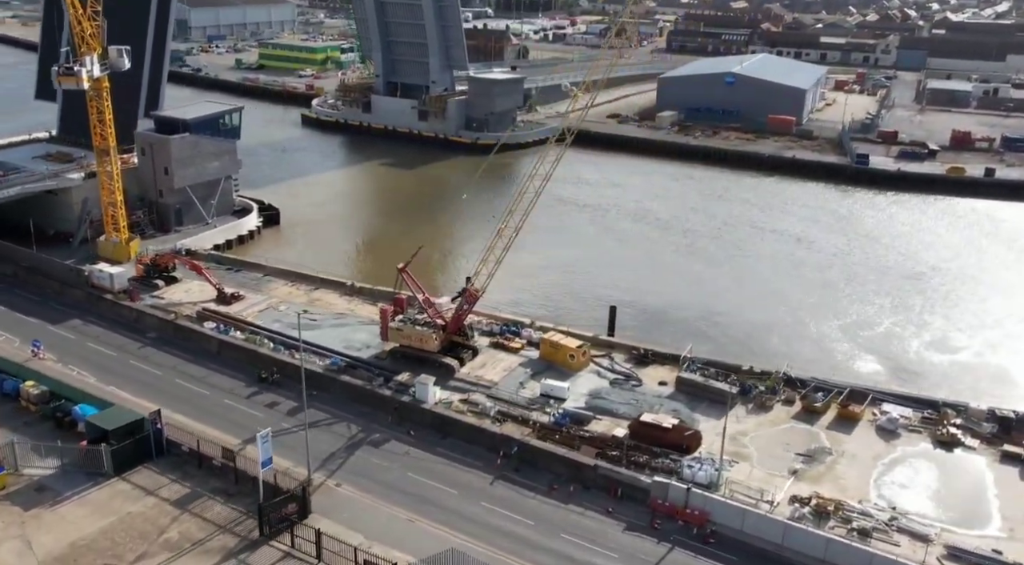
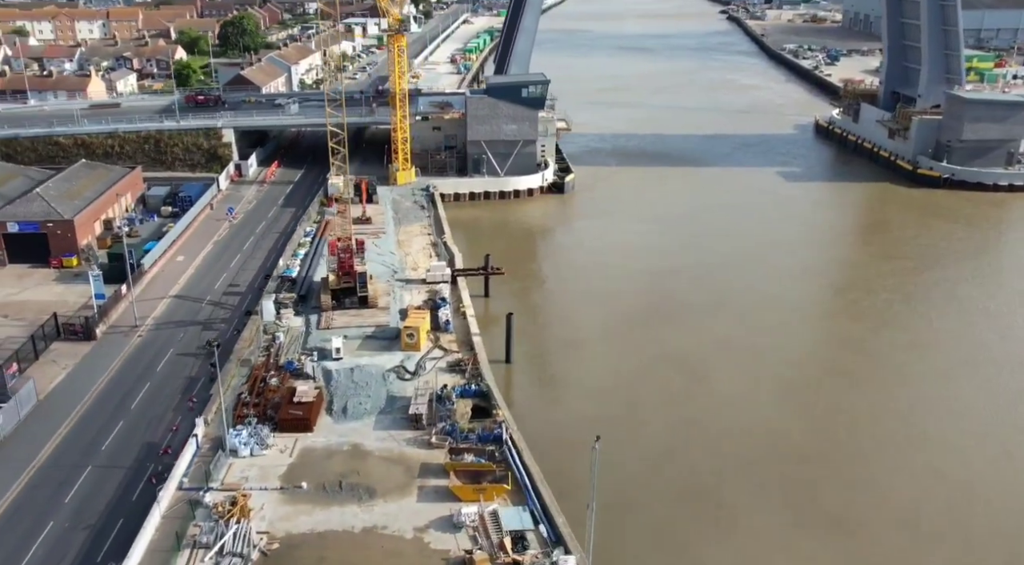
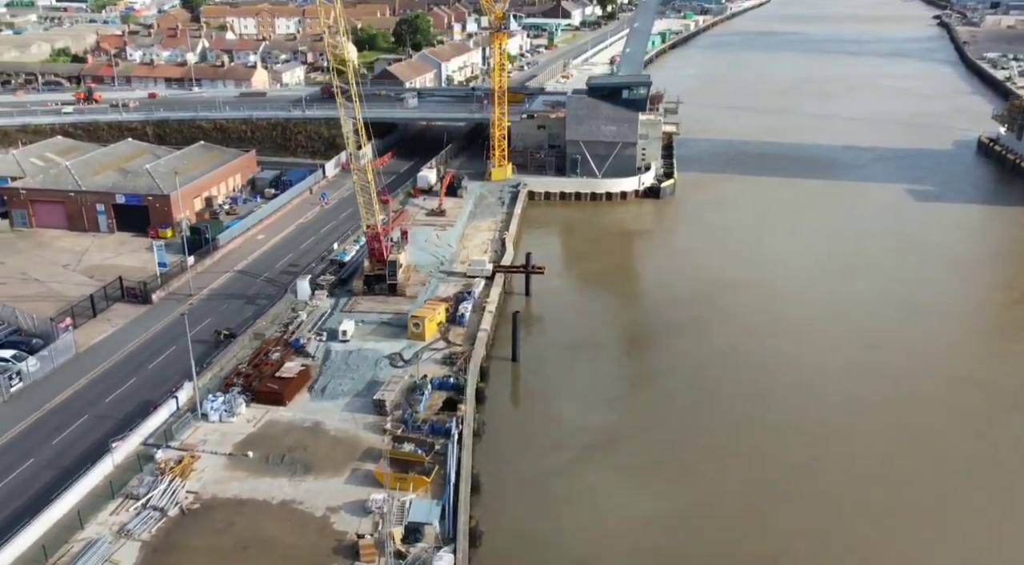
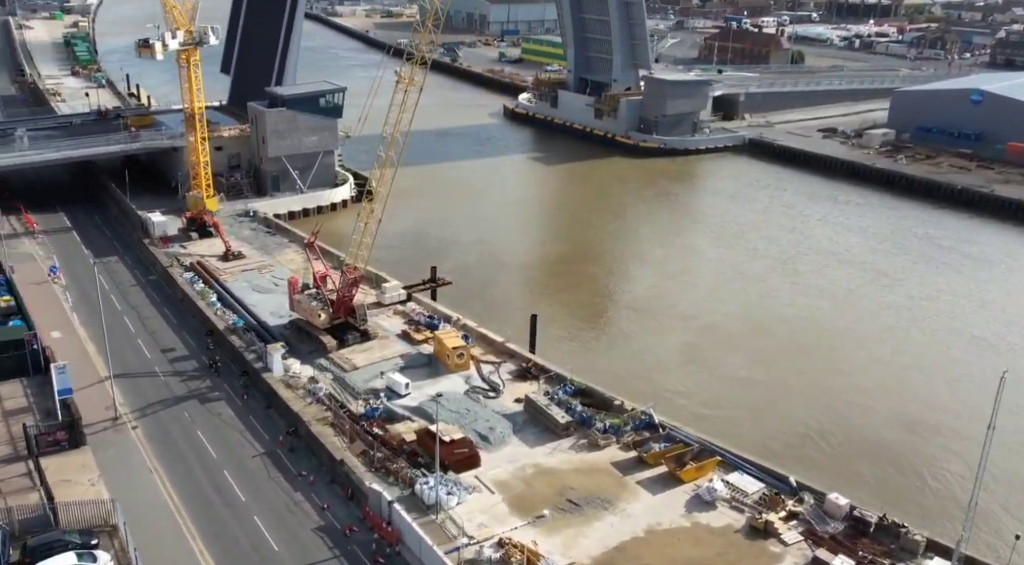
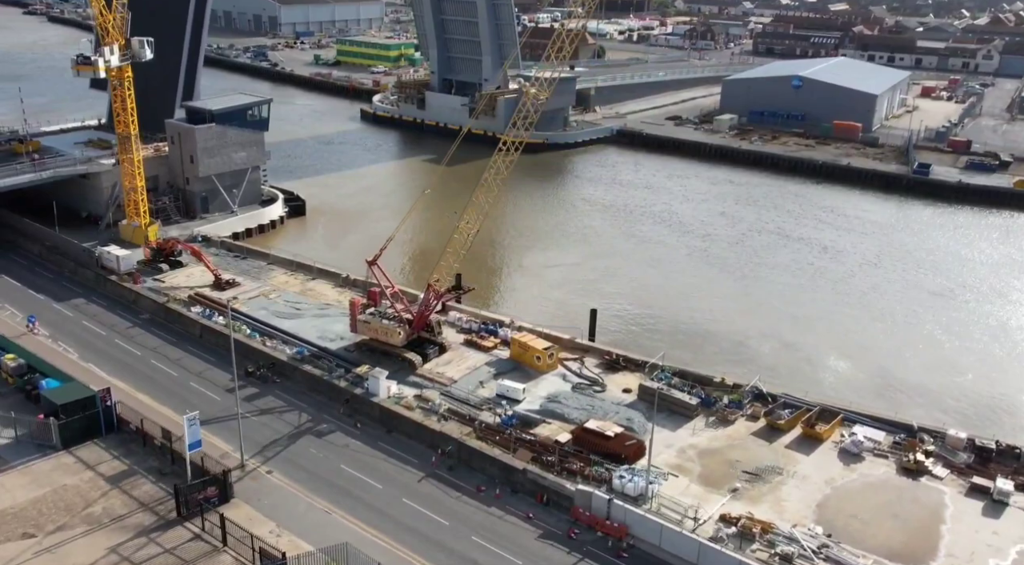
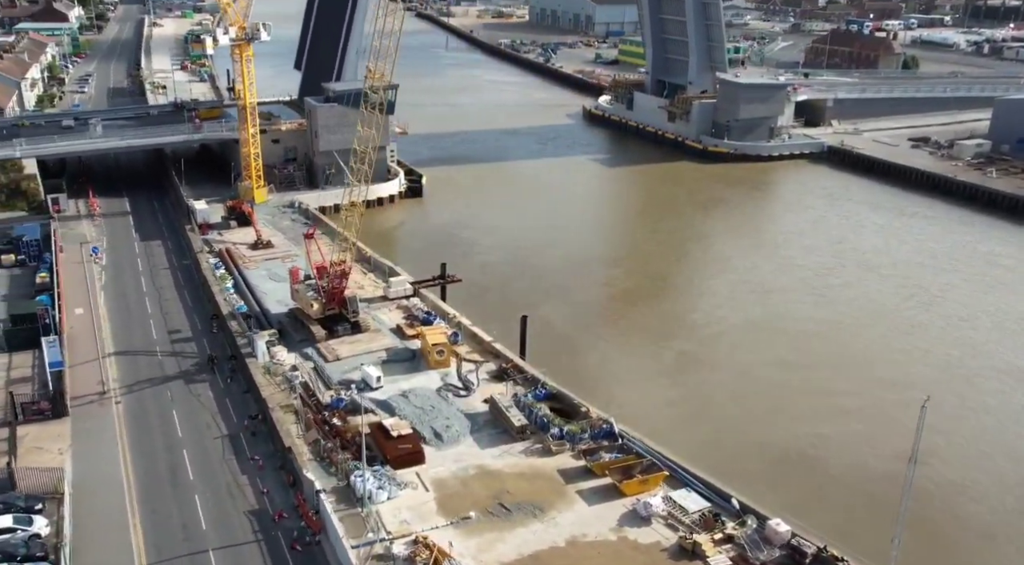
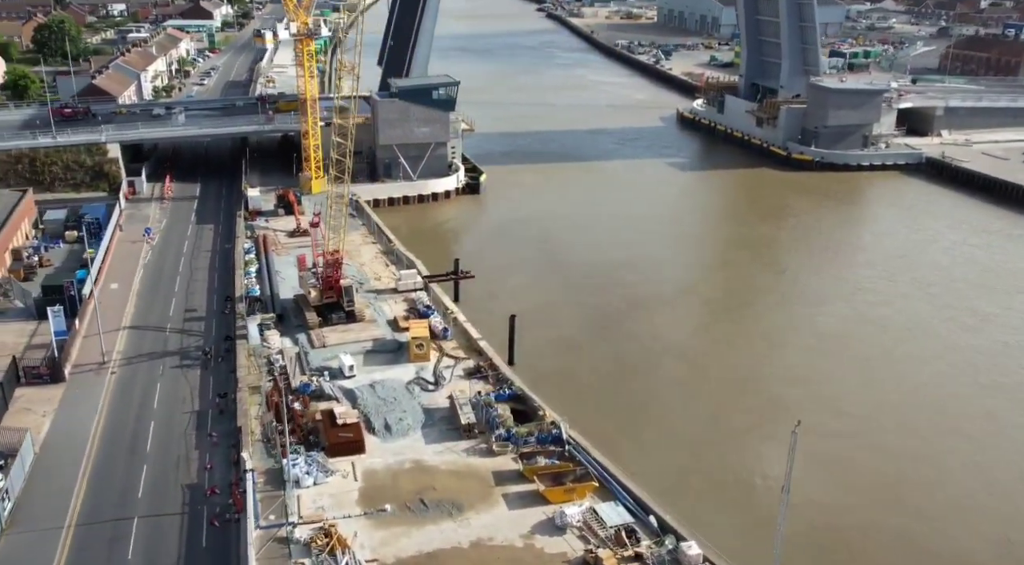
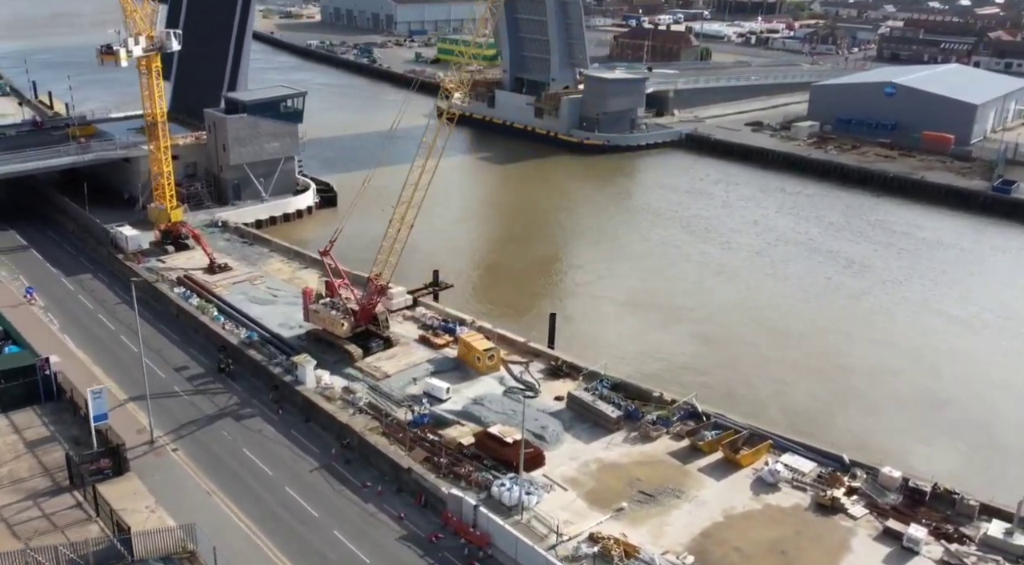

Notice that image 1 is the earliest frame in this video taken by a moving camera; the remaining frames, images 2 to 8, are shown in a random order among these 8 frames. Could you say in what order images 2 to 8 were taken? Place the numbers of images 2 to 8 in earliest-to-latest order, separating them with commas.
5, 8, 4, 6, 7, 2, 3
